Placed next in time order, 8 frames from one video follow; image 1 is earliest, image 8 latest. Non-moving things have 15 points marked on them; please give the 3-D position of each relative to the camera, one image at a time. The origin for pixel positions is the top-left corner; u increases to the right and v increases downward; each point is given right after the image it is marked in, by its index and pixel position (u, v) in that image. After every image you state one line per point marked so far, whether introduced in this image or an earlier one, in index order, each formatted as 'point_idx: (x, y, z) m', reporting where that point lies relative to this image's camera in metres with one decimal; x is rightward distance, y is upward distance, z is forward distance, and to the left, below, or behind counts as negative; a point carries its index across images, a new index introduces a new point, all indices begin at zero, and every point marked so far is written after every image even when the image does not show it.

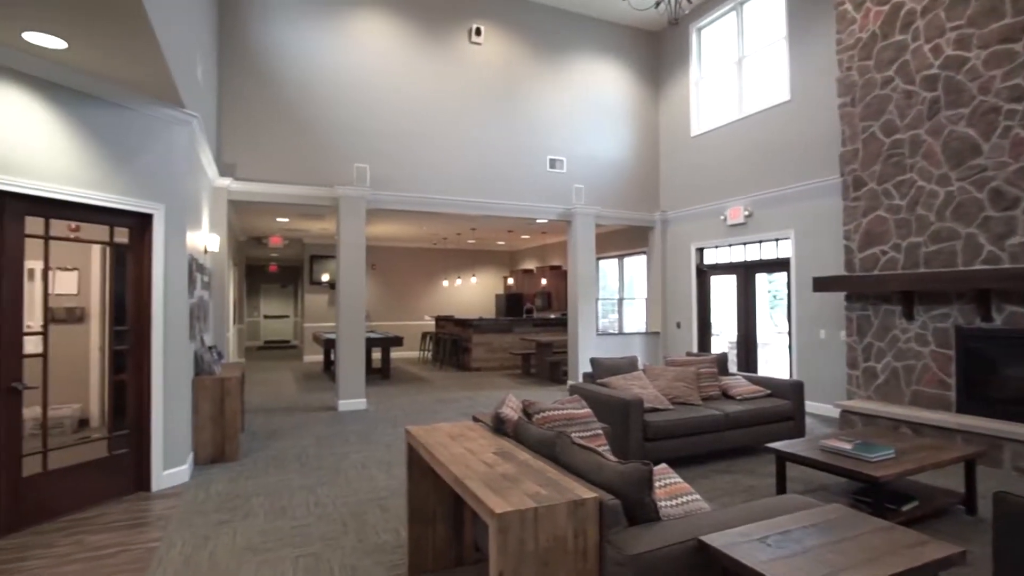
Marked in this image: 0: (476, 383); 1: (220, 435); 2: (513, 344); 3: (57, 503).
0: (-0.6, -1.5, +9.2) m
1: (-2.4, -1.2, +4.8) m
2: (0.0, -1.1, +11.0) m
3: (-2.8, -1.3, +3.6) m
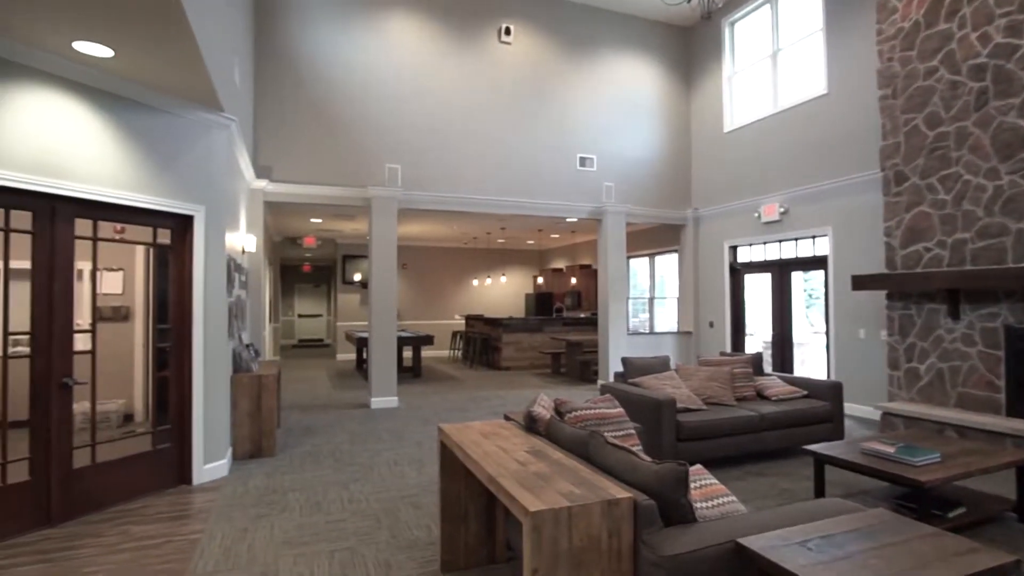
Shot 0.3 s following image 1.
0: (-0.1, -1.5, +9.2) m
1: (-2.2, -1.2, +4.9) m
2: (+0.6, -1.1, +11.0) m
3: (-2.6, -1.3, +3.7) m
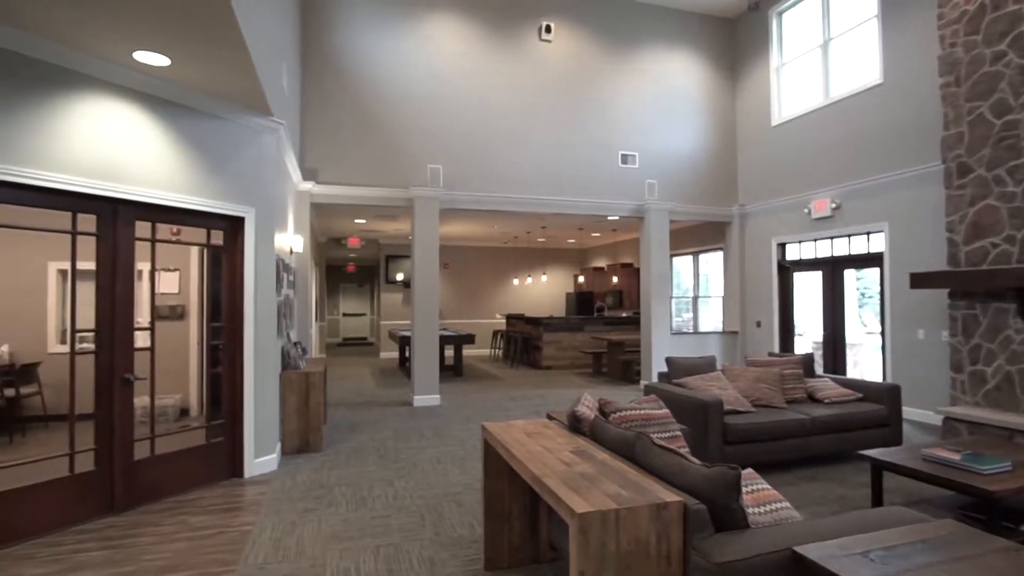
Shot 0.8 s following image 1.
0: (+0.6, -1.5, +9.2) m
1: (-1.8, -1.2, +5.0) m
2: (+1.4, -1.0, +10.9) m
3: (-2.3, -1.3, +3.9) m
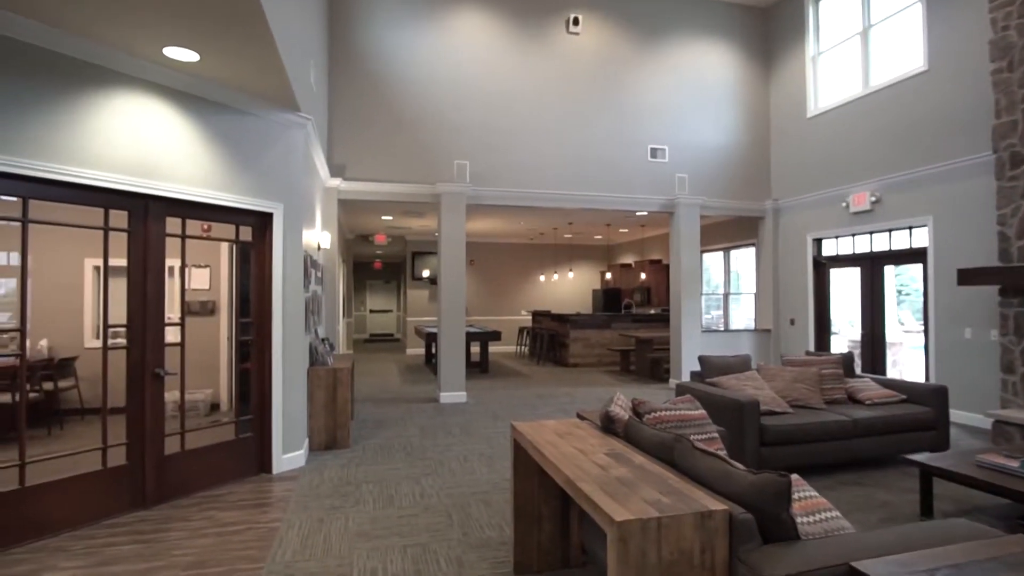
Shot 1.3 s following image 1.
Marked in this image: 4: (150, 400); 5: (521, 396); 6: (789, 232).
0: (+1.0, -1.4, +9.1) m
1: (-1.6, -1.2, +5.0) m
2: (+1.9, -1.0, +10.8) m
3: (-2.2, -1.3, +3.9) m
4: (-2.3, -0.7, +3.6) m
5: (+0.1, -1.4, +7.6) m
6: (+4.1, +0.8, +8.5) m
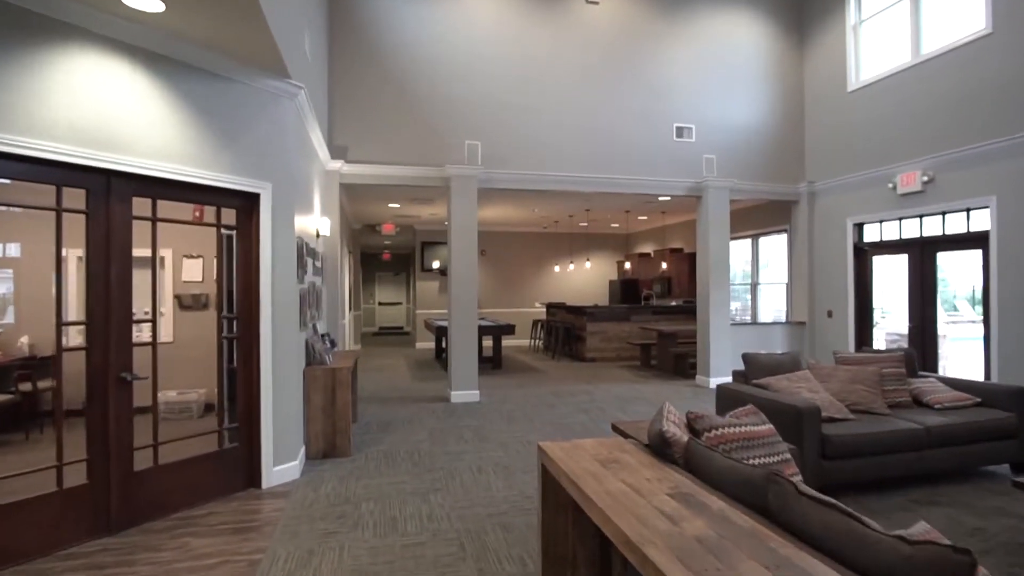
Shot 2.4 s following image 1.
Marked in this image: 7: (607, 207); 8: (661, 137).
0: (+1.2, -1.3, +8.6) m
1: (-1.4, -1.1, +4.5) m
2: (+2.1, -0.8, +10.2) m
3: (-2.0, -1.2, +3.4) m
4: (-2.2, -0.7, +3.1) m
5: (+0.3, -1.3, +7.1) m
6: (+4.3, +1.0, +7.9) m
7: (+1.6, +1.4, +9.7) m
8: (+2.0, +2.0, +7.6) m
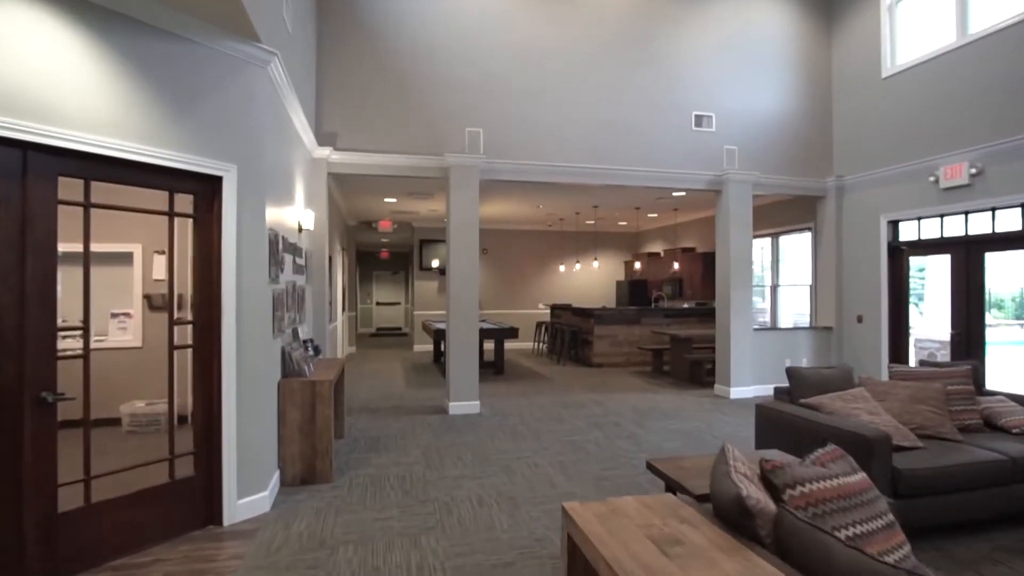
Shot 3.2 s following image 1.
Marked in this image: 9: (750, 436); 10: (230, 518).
0: (+1.2, -1.3, +8.0) m
1: (-1.4, -1.1, +3.9) m
2: (+2.2, -0.8, +9.6) m
3: (-2.0, -1.2, +2.8) m
4: (-2.1, -0.7, +2.6) m
5: (+0.3, -1.3, +6.5) m
6: (+4.4, +0.9, +7.3) m
7: (+1.7, +1.4, +9.1) m
8: (+2.0, +2.0, +7.0) m
9: (+2.1, -1.3, +5.2) m
10: (-1.6, -1.3, +3.3) m
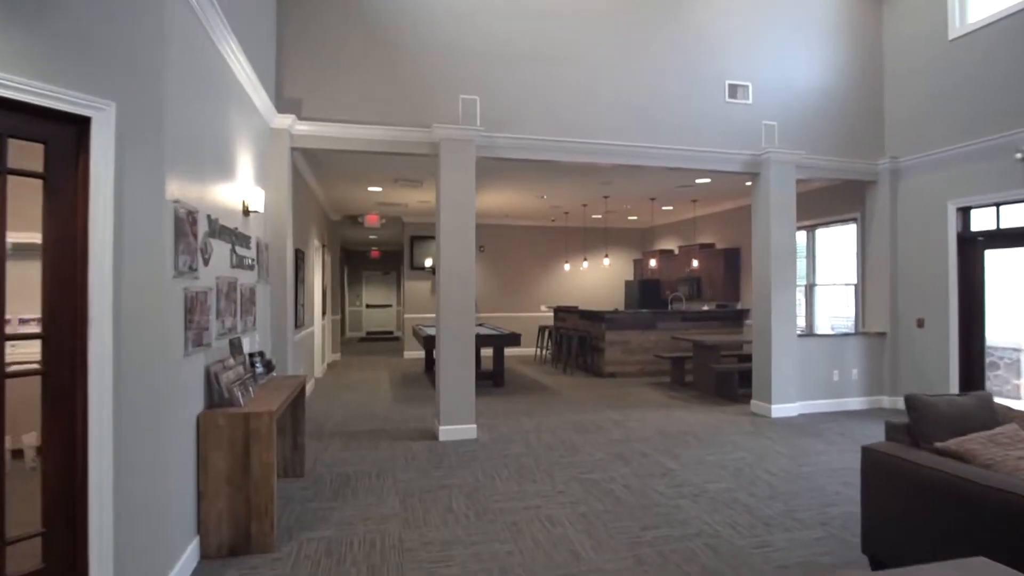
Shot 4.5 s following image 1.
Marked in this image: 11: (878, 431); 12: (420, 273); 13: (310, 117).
0: (+1.3, -1.3, +6.9) m
1: (-1.3, -1.1, +2.9) m
2: (+2.2, -0.8, +8.6) m
3: (-1.9, -1.2, +1.7) m
4: (-2.1, -0.6, +1.5) m
5: (+0.4, -1.3, +5.4) m
6: (+4.4, +0.9, +6.3) m
7: (+1.7, +1.4, +8.0) m
8: (+2.1, +2.0, +6.0) m
9: (+2.2, -1.3, +4.2) m
10: (-1.6, -1.3, +2.2) m
11: (+3.4, -1.3, +5.4) m
12: (-1.8, +0.3, +10.9) m
13: (-1.8, +1.5, +5.0) m
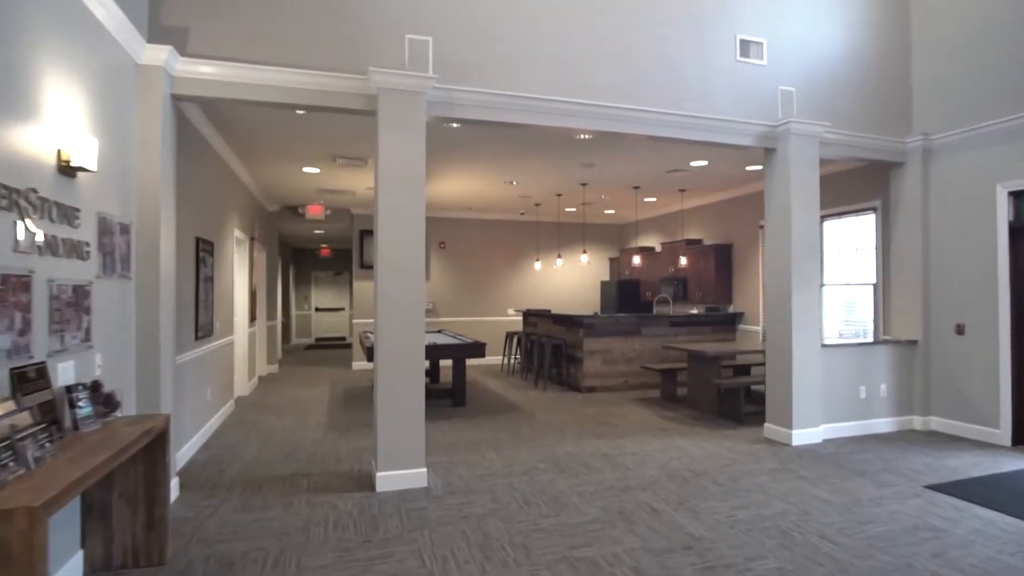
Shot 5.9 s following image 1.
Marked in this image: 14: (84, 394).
0: (+0.9, -1.3, +5.8) m
1: (-1.4, -1.1, +1.5) m
2: (+1.7, -0.8, +7.5) m
3: (-2.0, -1.2, +0.4) m
4: (-2.1, -0.6, +0.1) m
5: (+0.1, -1.3, +4.2) m
6: (+4.1, +1.0, +5.3) m
7: (+1.2, +1.3, +6.9) m
8: (+1.7, +2.0, +4.9) m
9: (+2.0, -1.3, +3.1) m
10: (-1.6, -1.3, +0.9) m
11: (+3.2, -1.3, +4.4) m
12: (-2.3, +0.3, +9.5) m
13: (-2.0, +1.5, +3.7) m
14: (-1.8, -0.5, +2.5) m
